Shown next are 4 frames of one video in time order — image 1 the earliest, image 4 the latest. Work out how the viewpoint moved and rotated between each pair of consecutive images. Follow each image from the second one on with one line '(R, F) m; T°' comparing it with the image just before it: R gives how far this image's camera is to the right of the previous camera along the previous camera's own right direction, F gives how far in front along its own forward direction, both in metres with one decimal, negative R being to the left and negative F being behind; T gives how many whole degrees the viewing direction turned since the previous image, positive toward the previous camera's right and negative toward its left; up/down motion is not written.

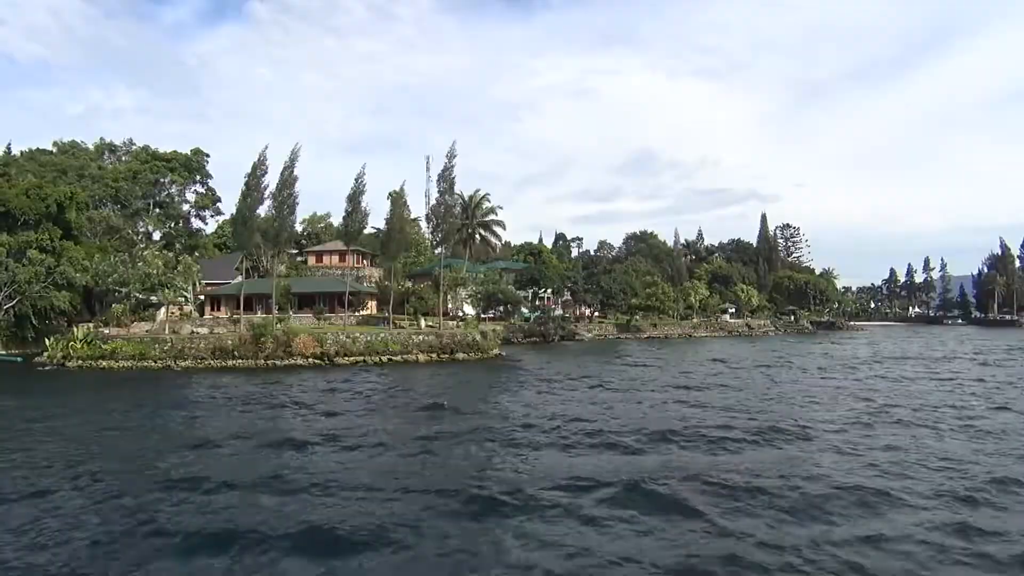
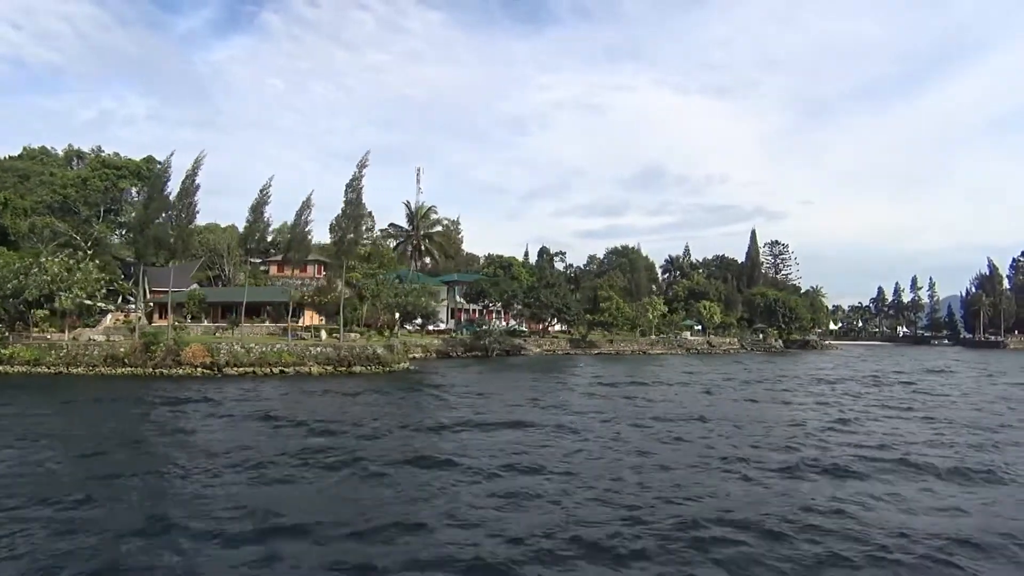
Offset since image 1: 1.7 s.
(+5.0, +0.1) m; 0°
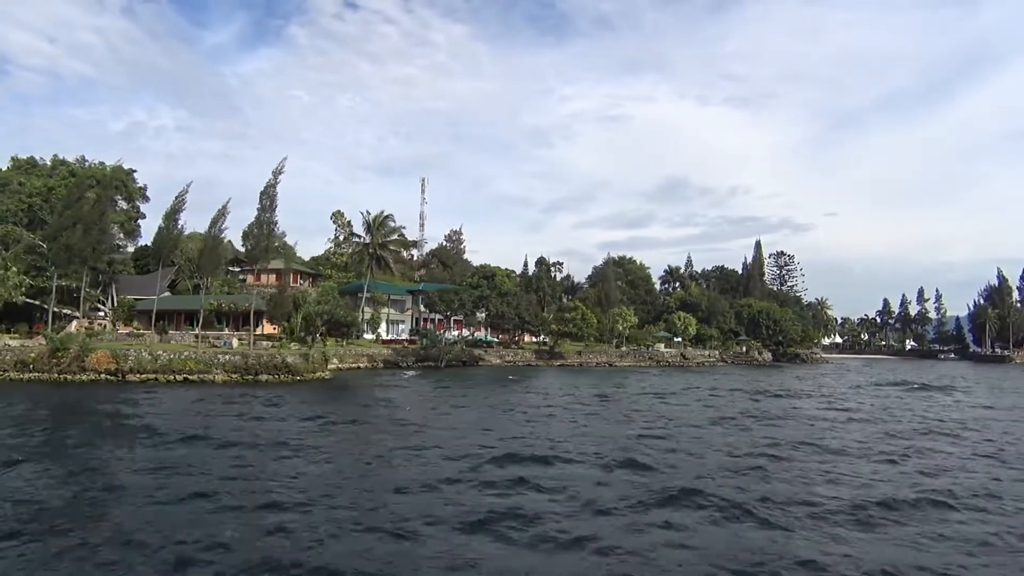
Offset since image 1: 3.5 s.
(+5.4, +0.1) m; -2°
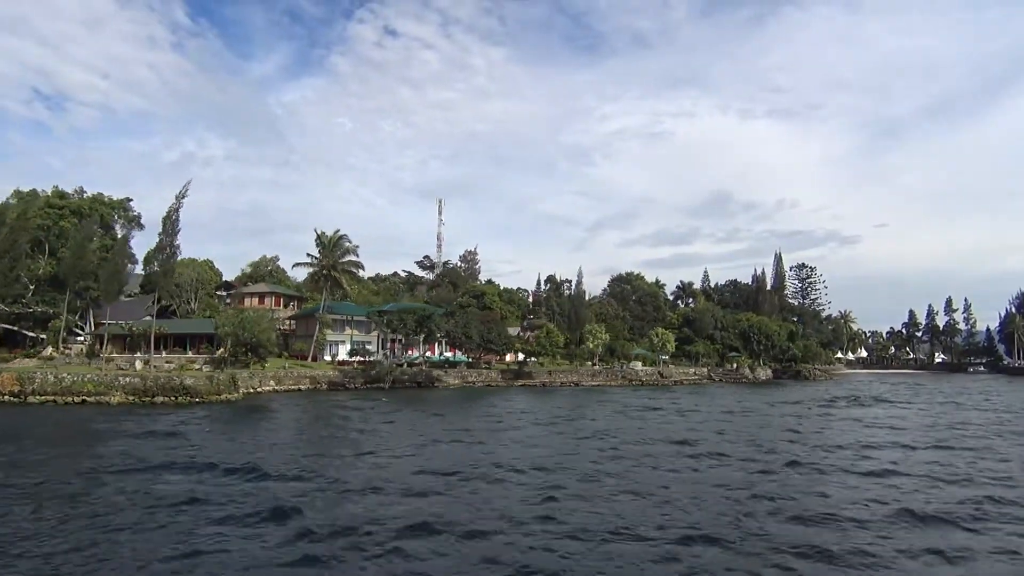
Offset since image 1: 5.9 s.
(+7.4, +0.2) m; -3°
